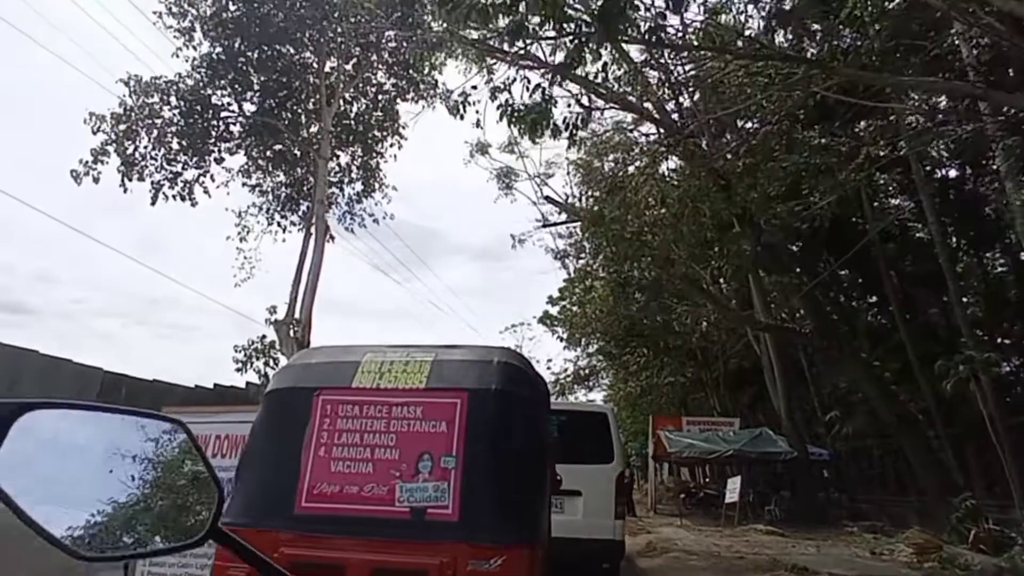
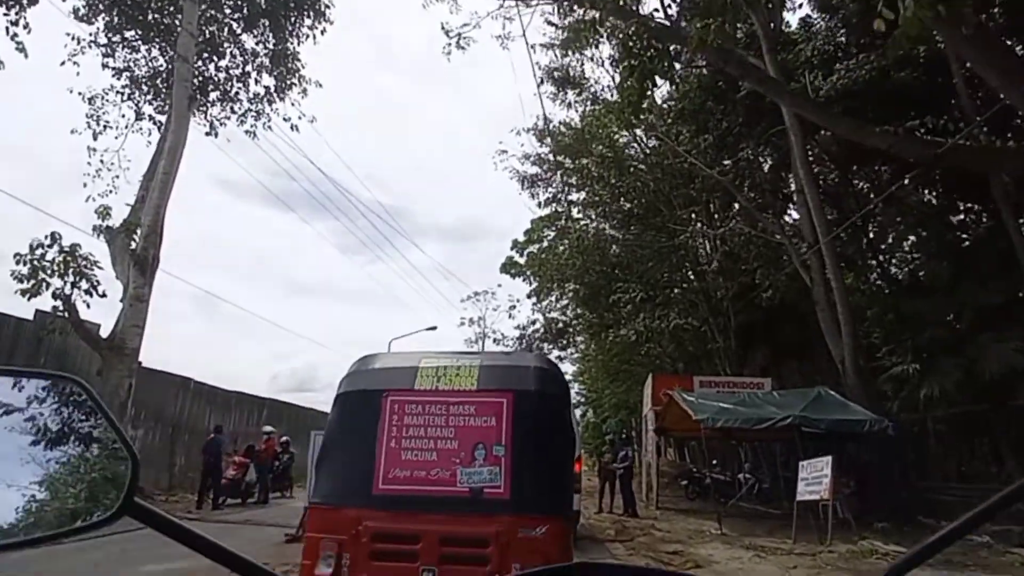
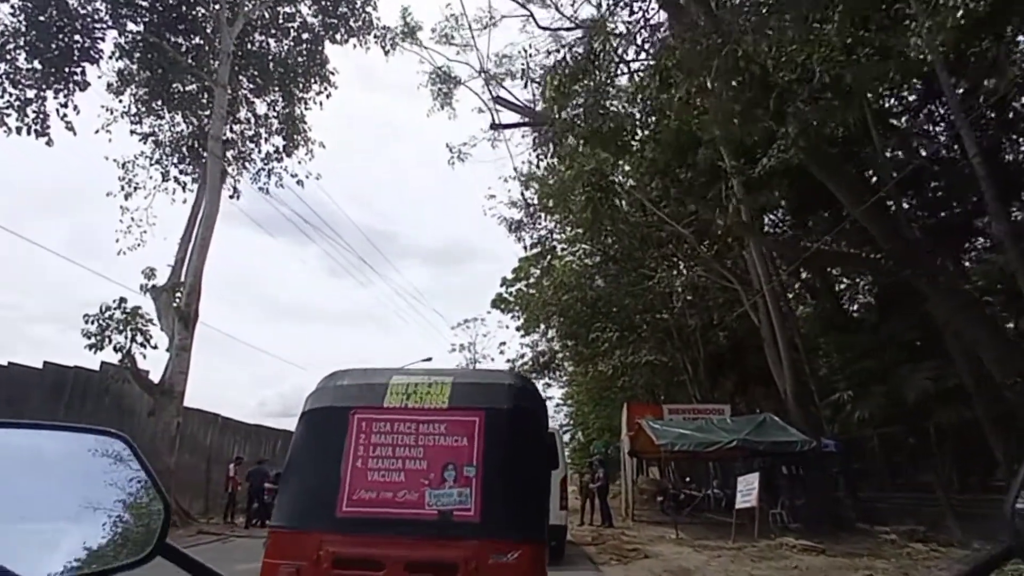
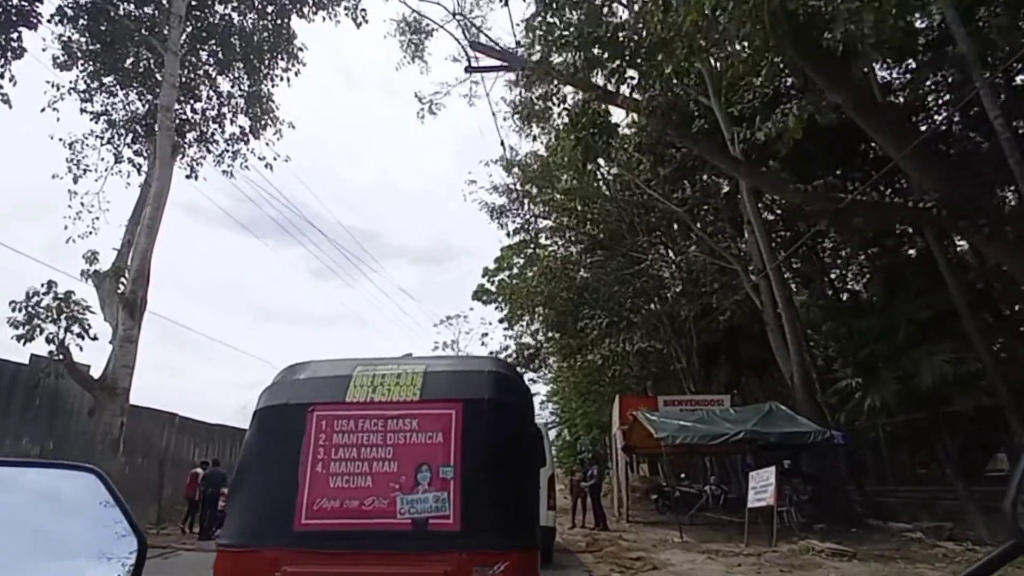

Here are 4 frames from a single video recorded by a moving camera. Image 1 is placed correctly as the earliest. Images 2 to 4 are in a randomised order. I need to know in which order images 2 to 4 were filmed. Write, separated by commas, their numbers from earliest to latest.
3, 4, 2
